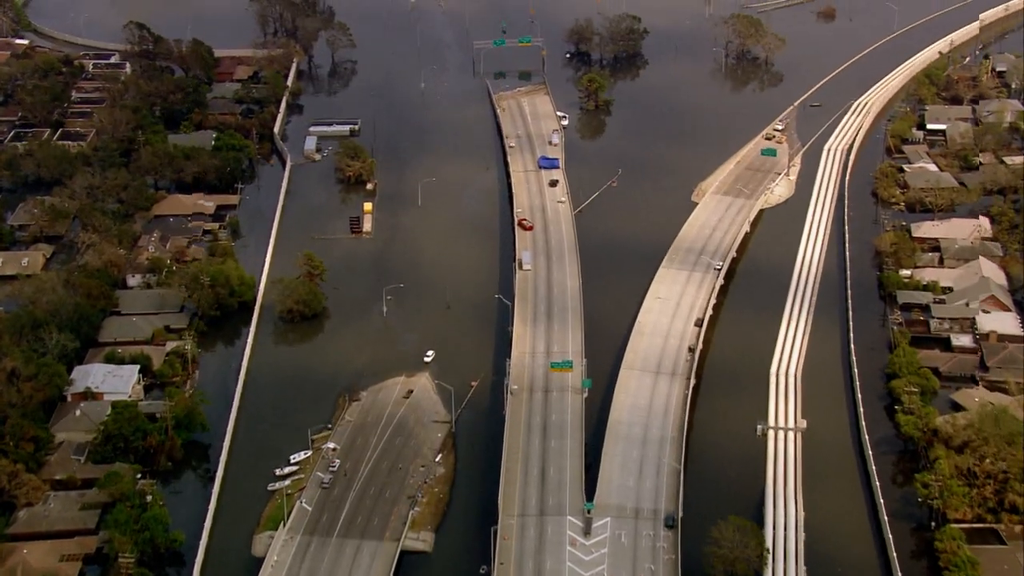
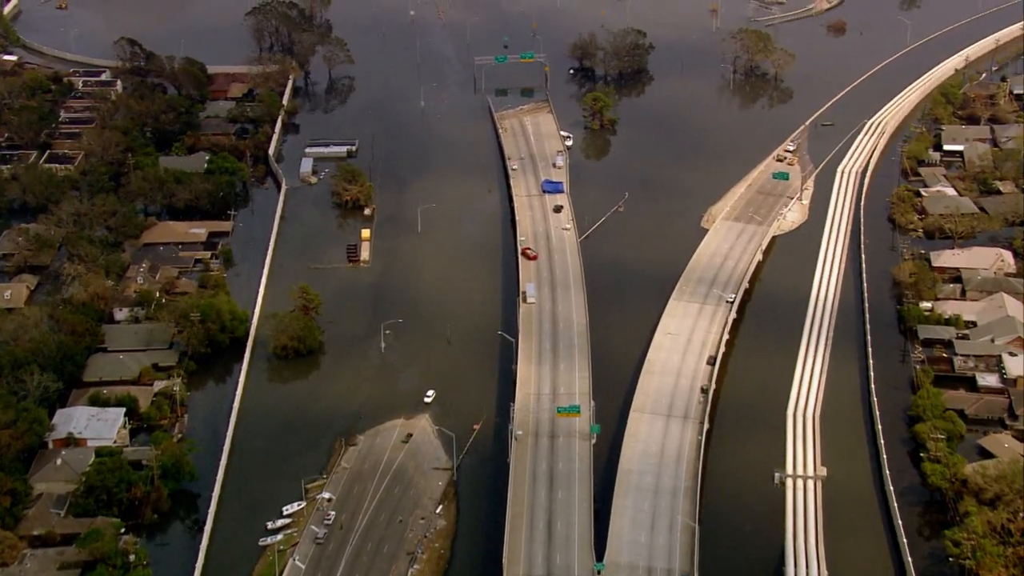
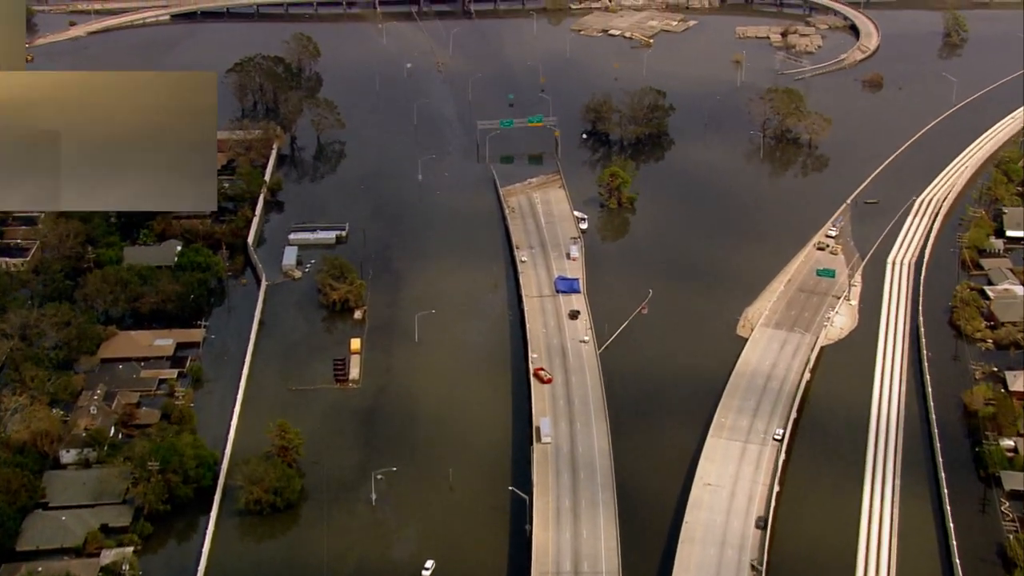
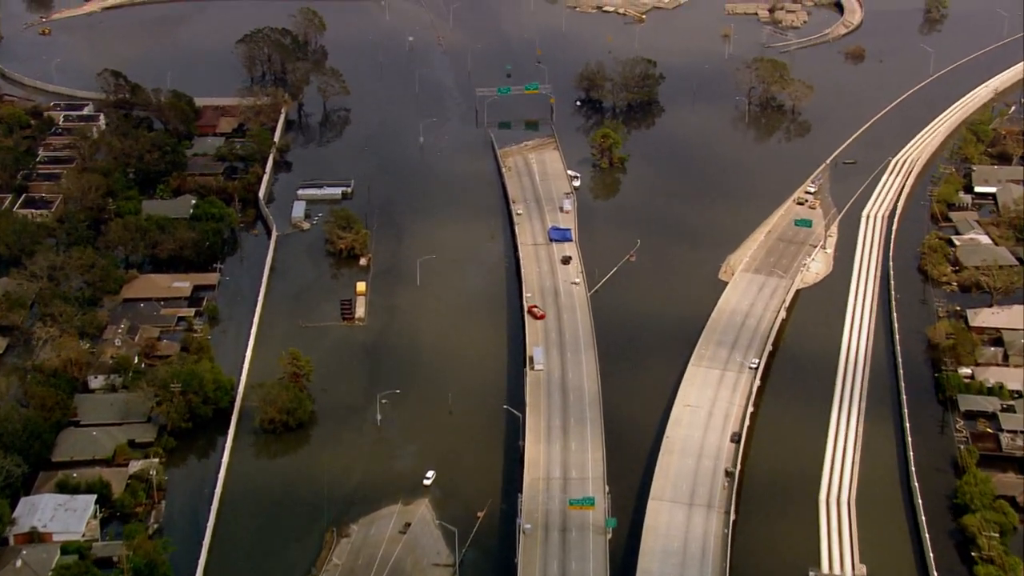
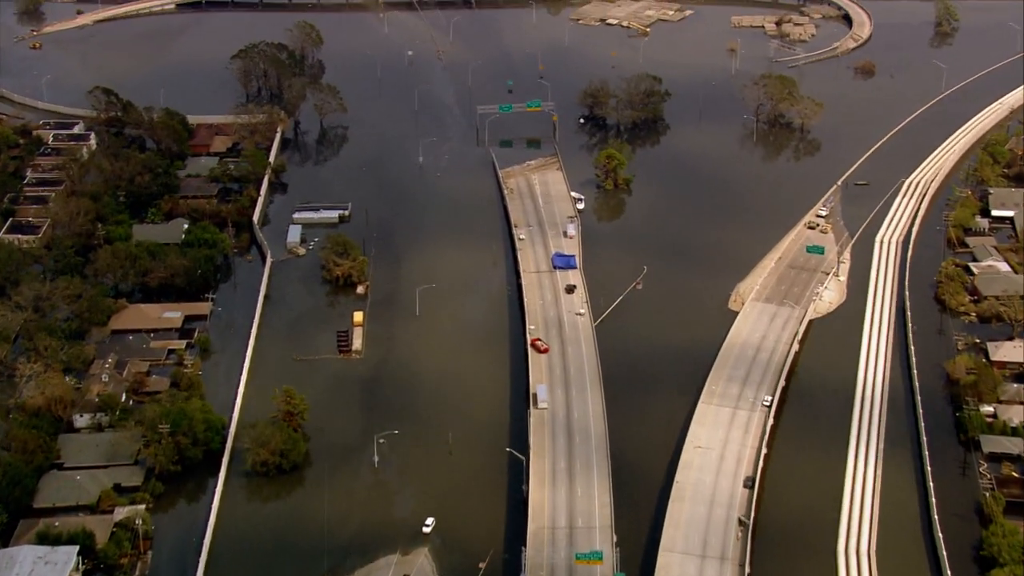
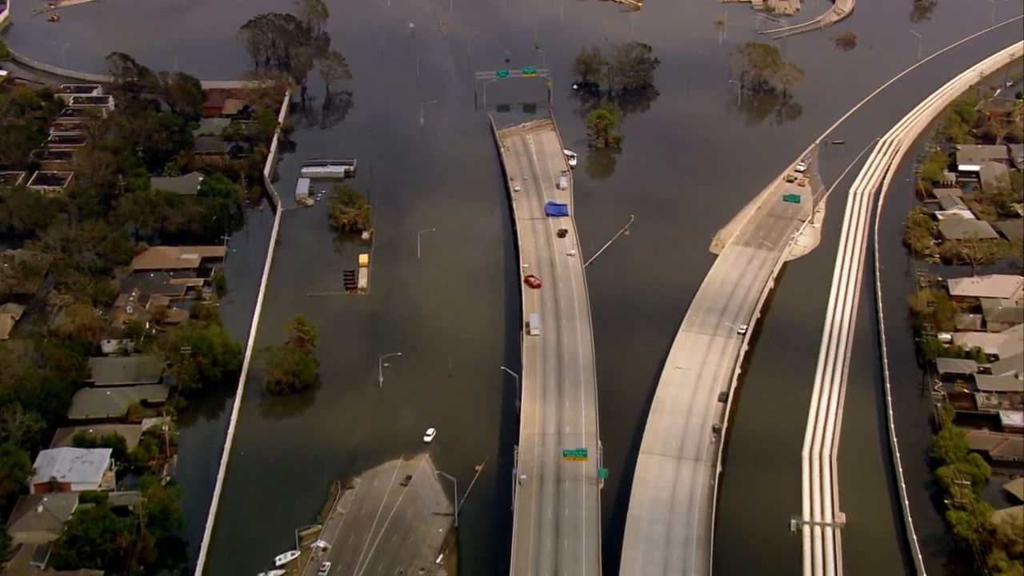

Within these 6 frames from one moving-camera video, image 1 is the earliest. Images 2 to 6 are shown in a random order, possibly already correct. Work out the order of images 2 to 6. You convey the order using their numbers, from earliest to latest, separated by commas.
2, 6, 4, 5, 3
